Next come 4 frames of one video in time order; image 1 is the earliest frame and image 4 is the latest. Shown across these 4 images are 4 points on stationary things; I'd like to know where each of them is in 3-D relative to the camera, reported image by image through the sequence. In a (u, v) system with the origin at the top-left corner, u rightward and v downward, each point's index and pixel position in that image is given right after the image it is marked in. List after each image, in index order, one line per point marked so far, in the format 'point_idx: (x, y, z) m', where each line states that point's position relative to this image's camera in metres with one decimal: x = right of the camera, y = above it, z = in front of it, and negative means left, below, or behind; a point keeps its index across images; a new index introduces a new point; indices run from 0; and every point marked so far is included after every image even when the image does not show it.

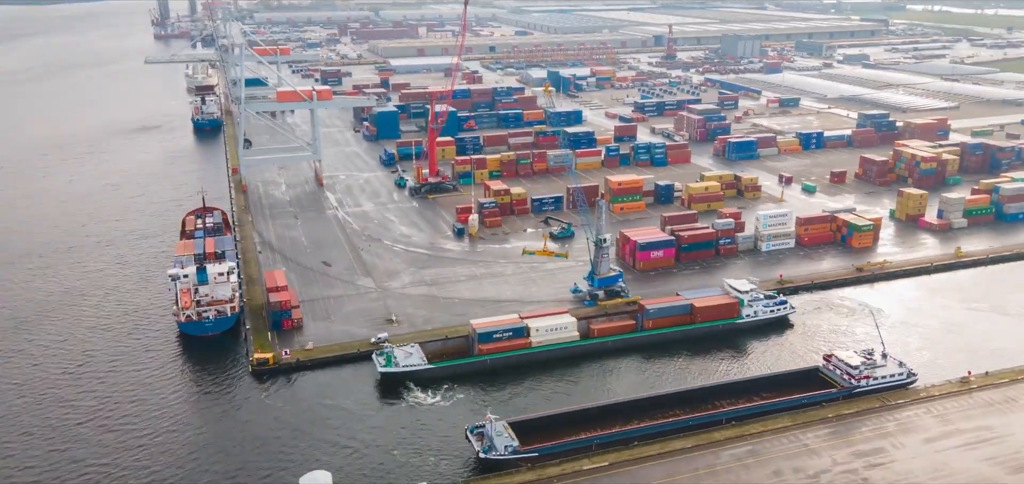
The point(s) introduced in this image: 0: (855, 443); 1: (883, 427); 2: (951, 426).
0: (+8.3, -4.9, +19.1) m
1: (+9.4, -4.7, +19.8) m
2: (+11.2, -4.6, +19.9) m
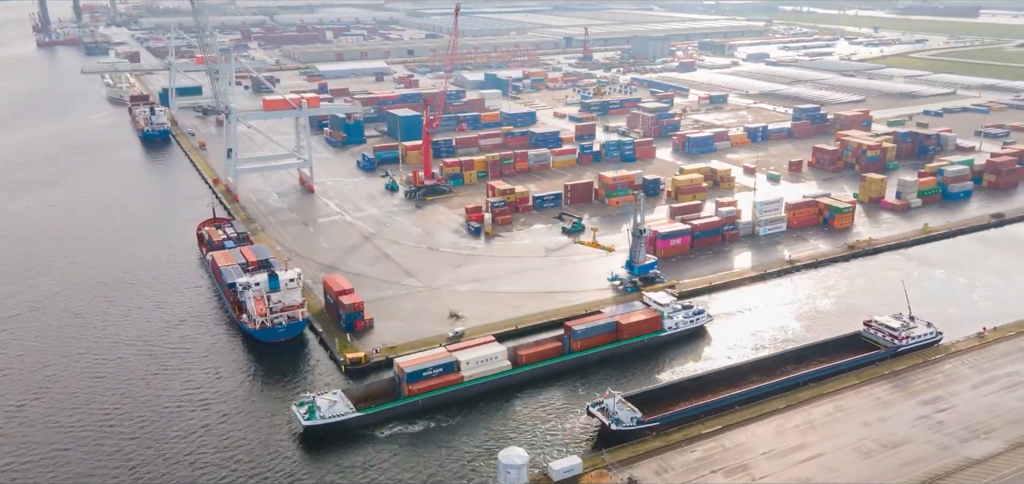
0: (+11.3, -4.2, +21.9) m
1: (+12.2, -4.0, +22.8) m
2: (+14.0, -3.8, +23.1) m
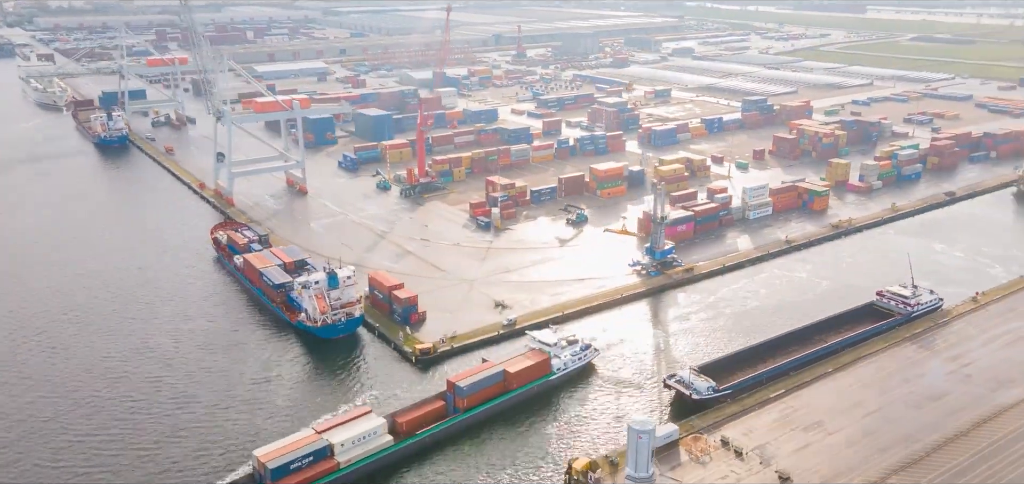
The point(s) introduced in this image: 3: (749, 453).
0: (+13.4, -3.5, +24.6) m
1: (+14.2, -3.1, +25.6) m
2: (+15.9, -2.9, +26.1) m
3: (+5.9, -5.2, +19.5) m
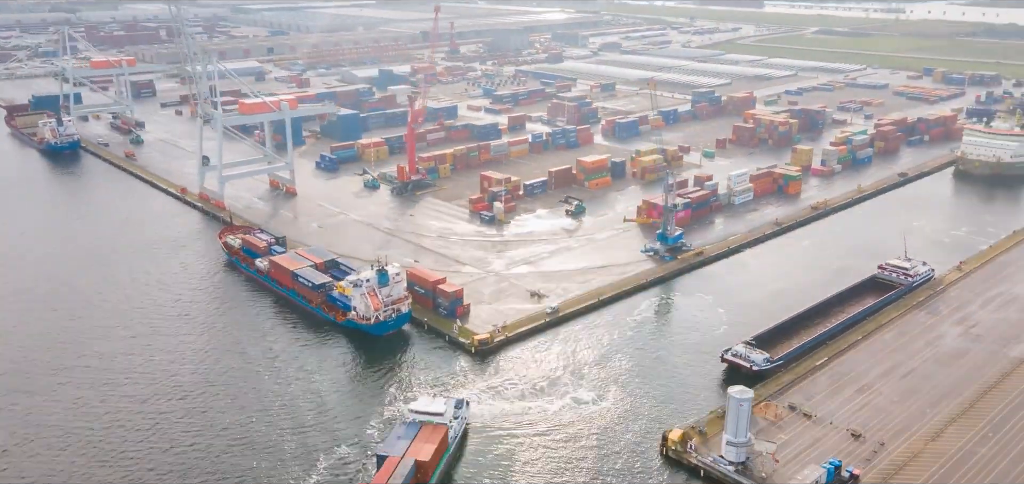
0: (+15.0, -2.6, +27.1) m
1: (+15.7, -2.2, +28.2) m
2: (+17.3, -1.9, +28.9) m
3: (+8.2, -4.7, +21.2) m
